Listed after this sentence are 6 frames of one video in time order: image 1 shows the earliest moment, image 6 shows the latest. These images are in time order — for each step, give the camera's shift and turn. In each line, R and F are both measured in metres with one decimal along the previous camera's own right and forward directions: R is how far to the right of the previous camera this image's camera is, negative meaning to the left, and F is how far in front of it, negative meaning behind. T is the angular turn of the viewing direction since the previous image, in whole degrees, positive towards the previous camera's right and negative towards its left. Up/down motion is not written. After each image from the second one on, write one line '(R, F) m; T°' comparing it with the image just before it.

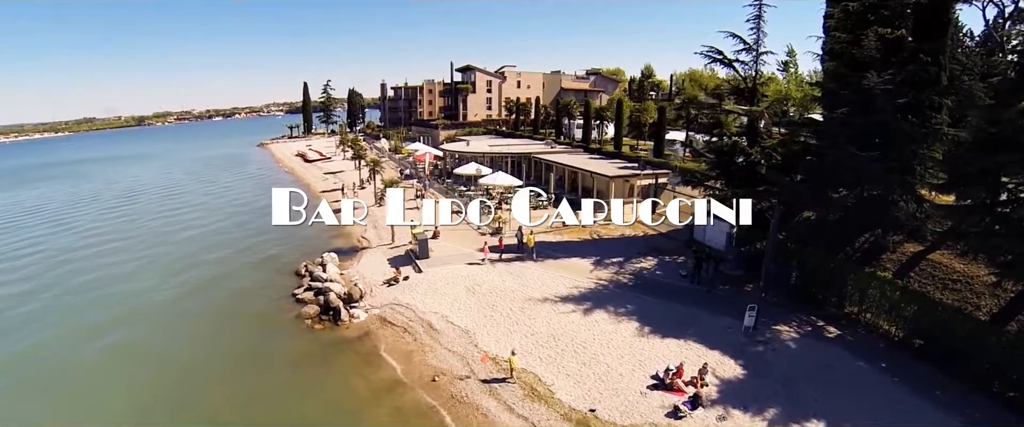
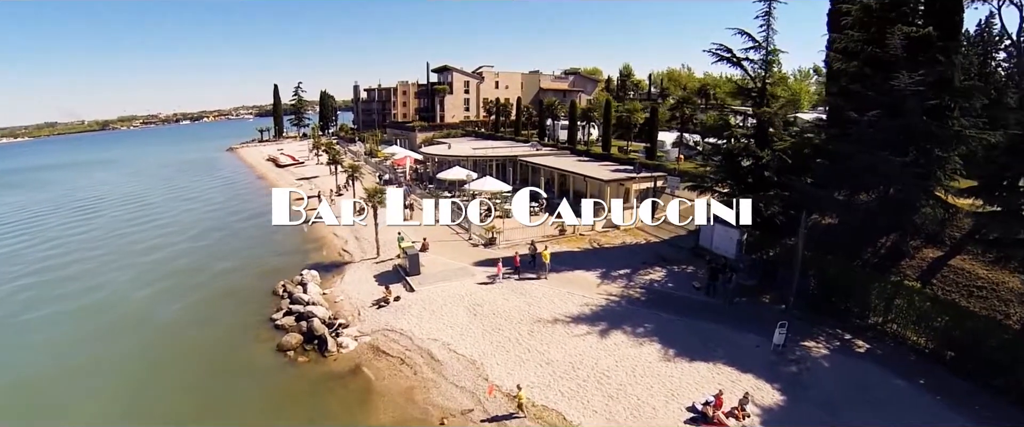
(-1.1, +2.0) m; +3°
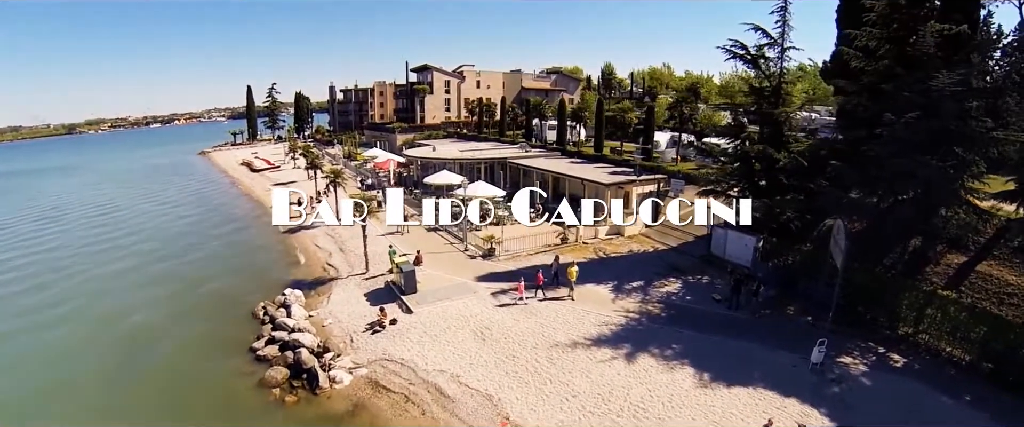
(-1.1, +1.9) m; +3°
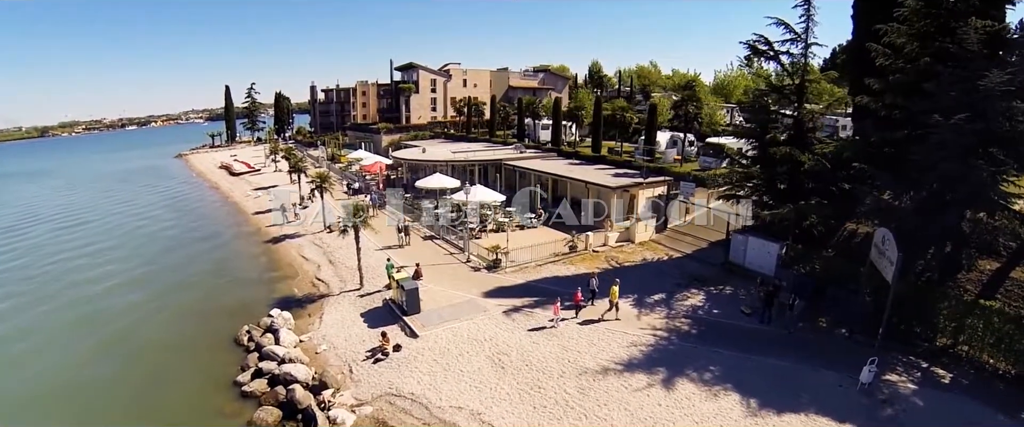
(-1.1, +1.8) m; +2°
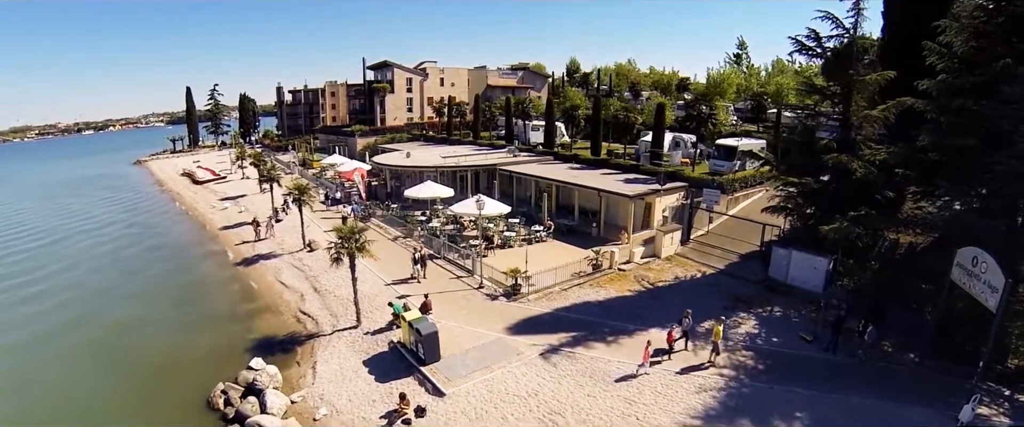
(-1.9, +3.0) m; +3°
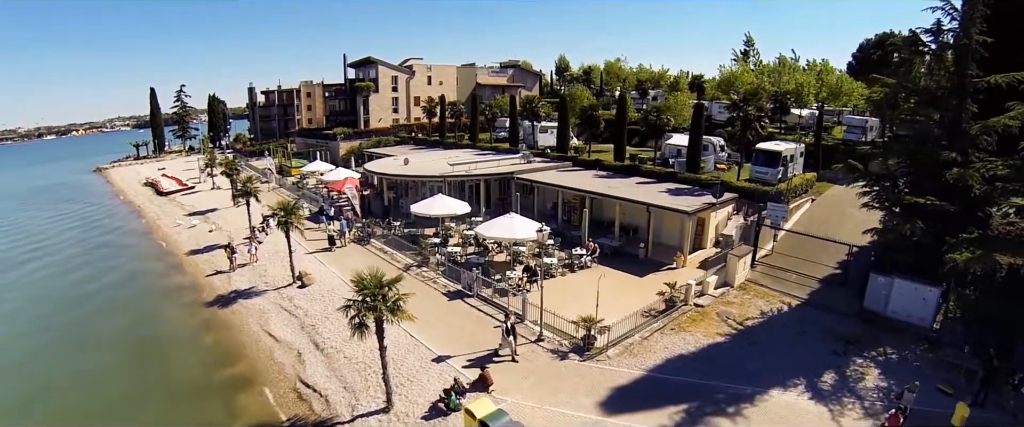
(-2.8, +3.9) m; +3°
